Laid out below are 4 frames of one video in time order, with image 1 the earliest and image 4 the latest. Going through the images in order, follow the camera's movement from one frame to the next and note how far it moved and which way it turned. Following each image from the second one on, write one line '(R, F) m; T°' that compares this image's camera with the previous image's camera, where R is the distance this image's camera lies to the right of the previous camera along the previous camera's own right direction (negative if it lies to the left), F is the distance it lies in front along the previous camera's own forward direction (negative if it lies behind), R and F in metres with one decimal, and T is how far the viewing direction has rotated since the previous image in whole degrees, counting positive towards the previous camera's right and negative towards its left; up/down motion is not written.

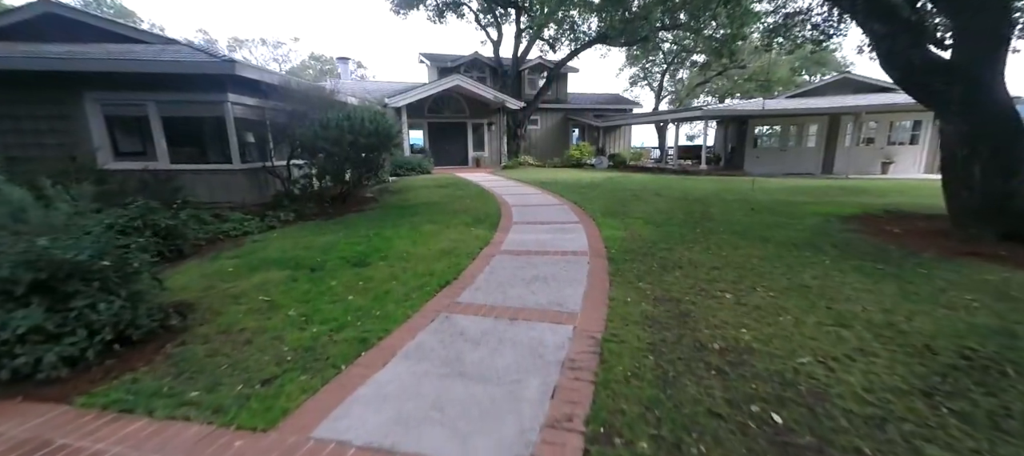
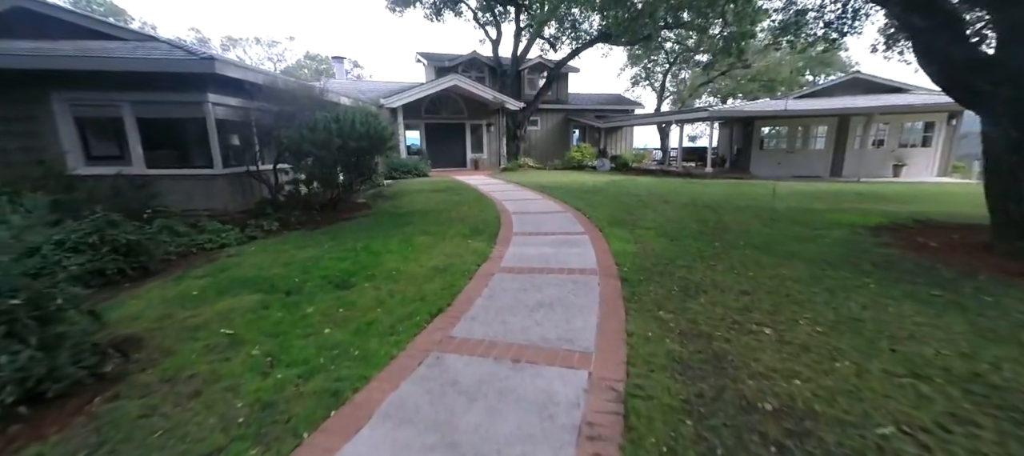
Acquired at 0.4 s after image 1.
(0.0, +0.4) m; 0°
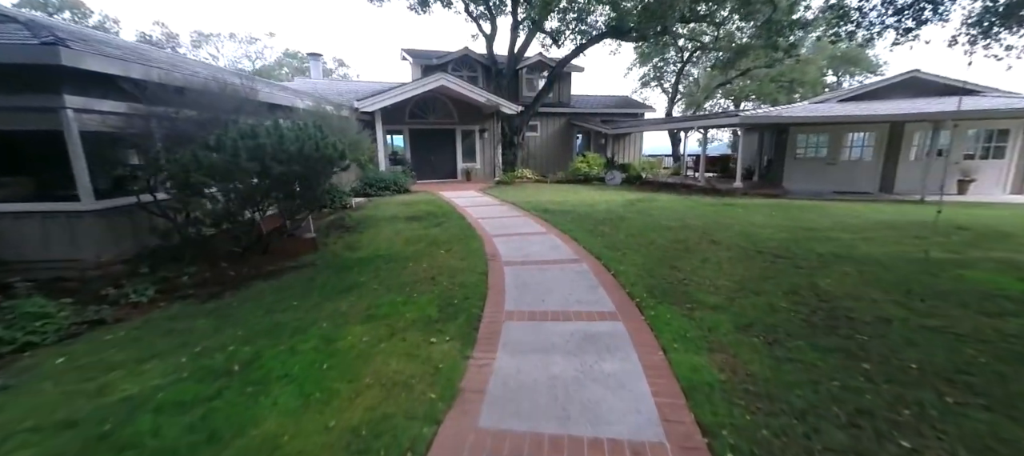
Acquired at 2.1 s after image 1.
(0.0, +1.9) m; 0°
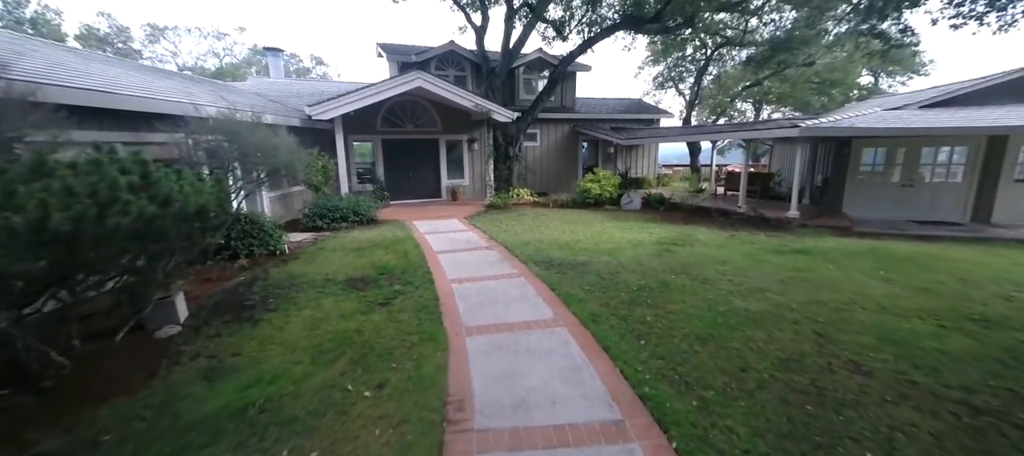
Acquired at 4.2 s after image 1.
(+0.1, +2.5) m; 0°
